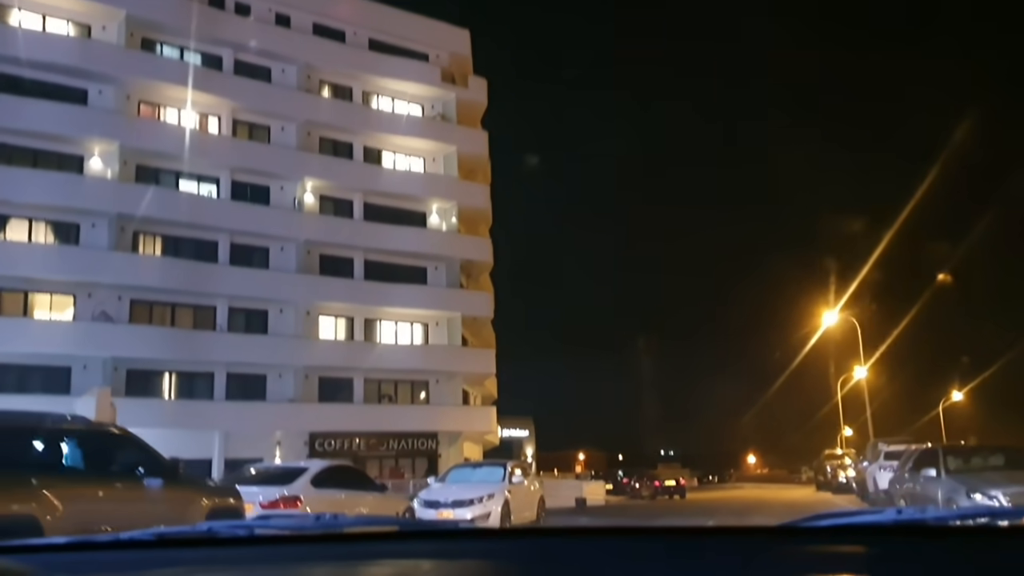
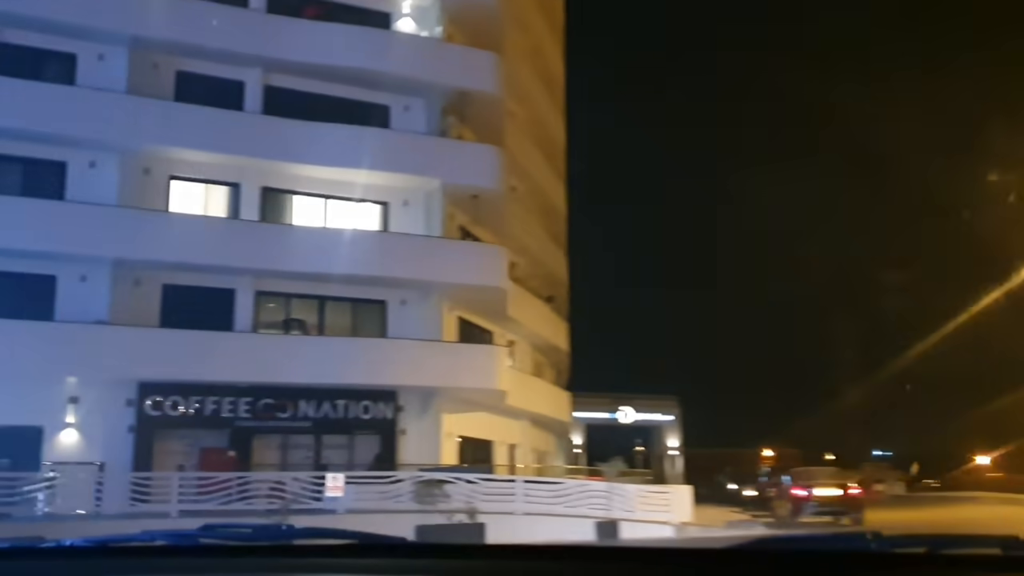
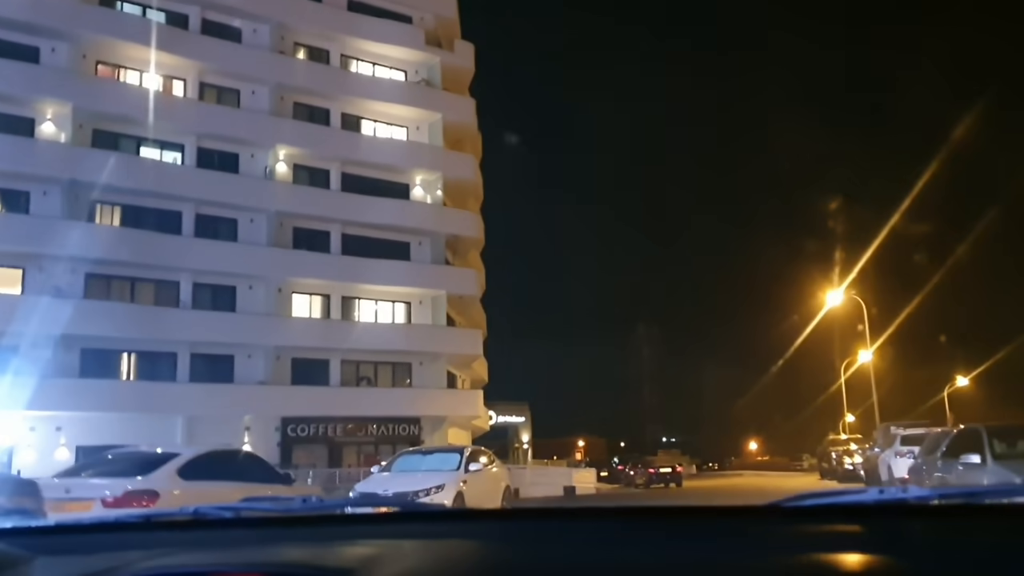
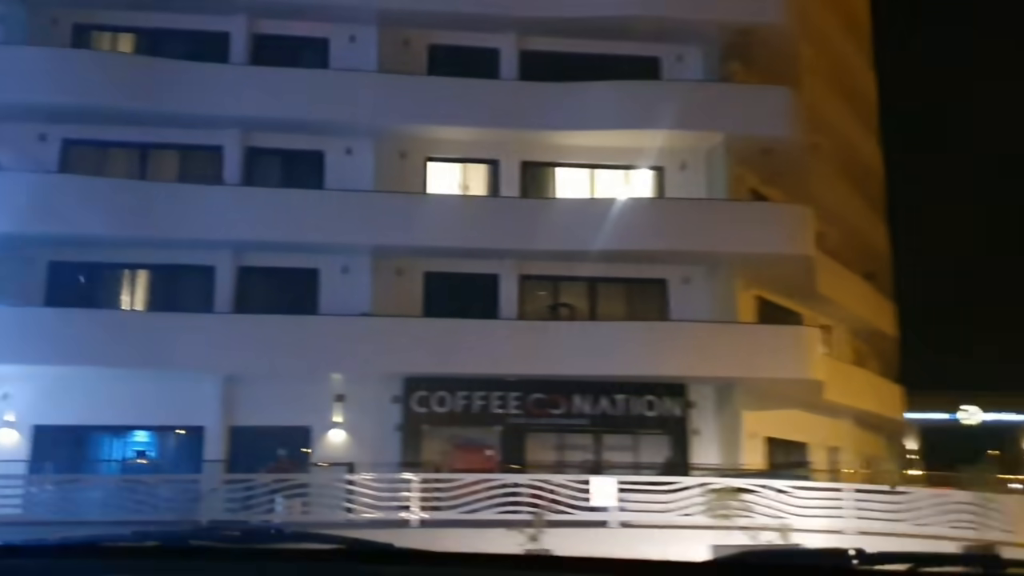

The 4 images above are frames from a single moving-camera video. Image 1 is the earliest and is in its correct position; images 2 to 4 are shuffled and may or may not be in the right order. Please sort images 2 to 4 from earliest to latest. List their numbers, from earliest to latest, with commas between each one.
3, 2, 4
